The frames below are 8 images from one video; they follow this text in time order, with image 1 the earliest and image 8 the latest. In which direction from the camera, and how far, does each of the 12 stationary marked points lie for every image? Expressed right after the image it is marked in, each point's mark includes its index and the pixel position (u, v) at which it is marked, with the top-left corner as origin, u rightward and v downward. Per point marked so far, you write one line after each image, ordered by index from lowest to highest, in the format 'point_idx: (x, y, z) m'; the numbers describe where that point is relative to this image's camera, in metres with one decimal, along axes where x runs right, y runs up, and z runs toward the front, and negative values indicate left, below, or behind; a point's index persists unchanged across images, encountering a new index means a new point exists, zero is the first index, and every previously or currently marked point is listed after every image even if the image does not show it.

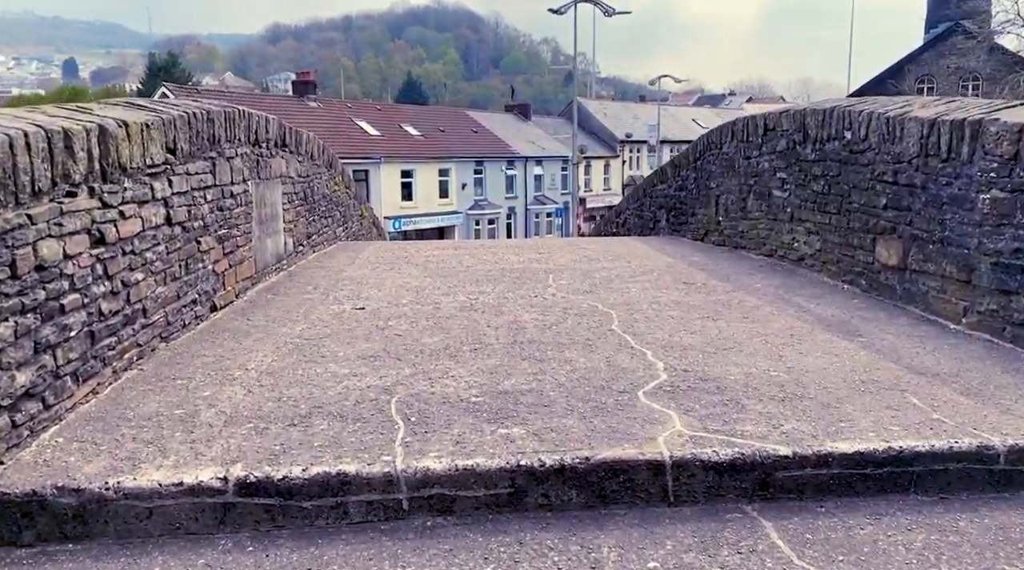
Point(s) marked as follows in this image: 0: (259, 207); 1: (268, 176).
0: (-1.7, +0.5, +5.9) m
1: (-1.7, +0.8, +6.2) m
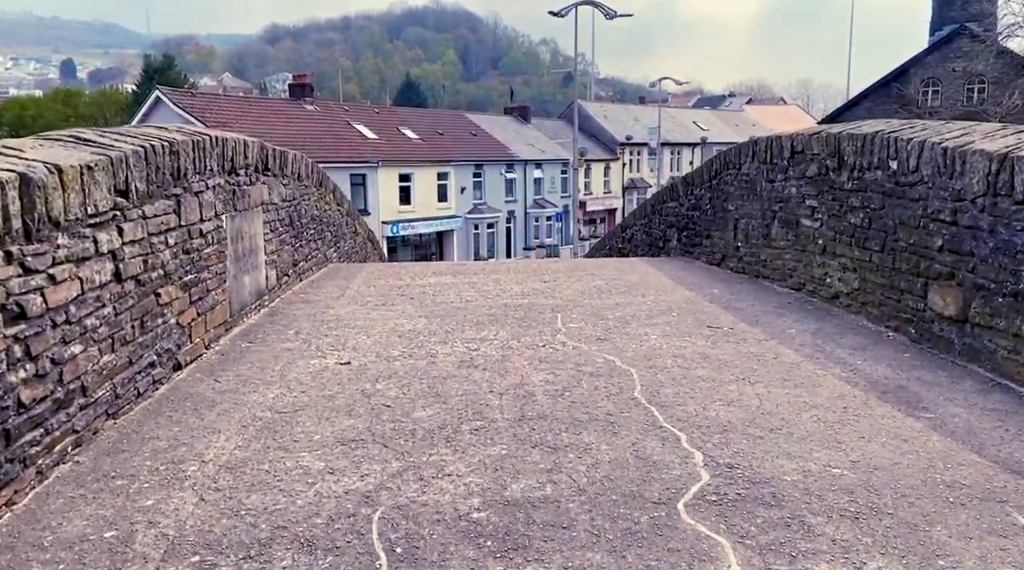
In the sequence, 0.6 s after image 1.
0: (-1.7, +0.3, +5.3) m
1: (-1.7, +0.5, +5.6) m
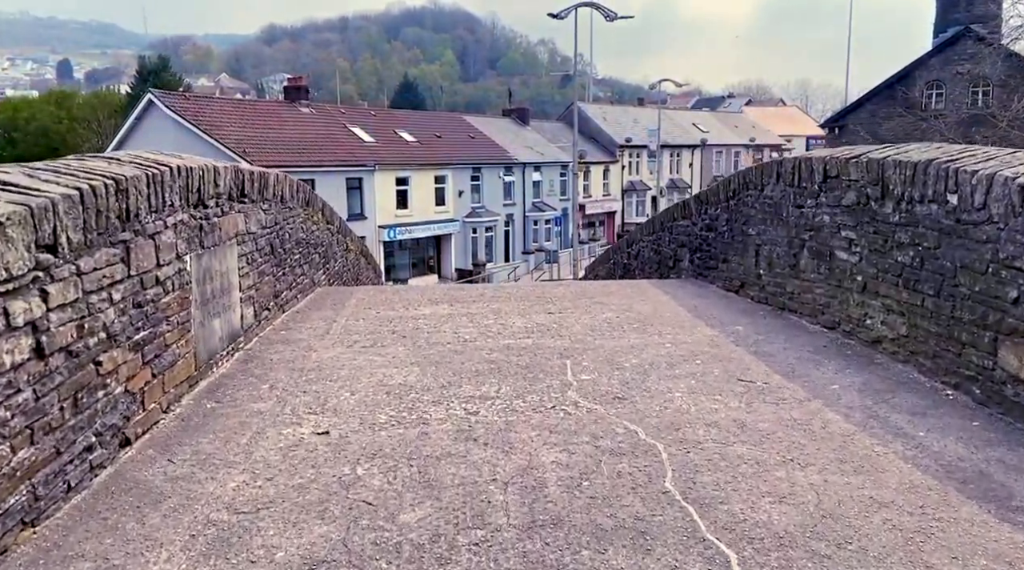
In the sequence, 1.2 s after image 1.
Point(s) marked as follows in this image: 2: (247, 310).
0: (-1.7, 0.0, +4.7) m
1: (-1.7, +0.3, +5.0) m
2: (-1.7, -0.2, +5.7) m
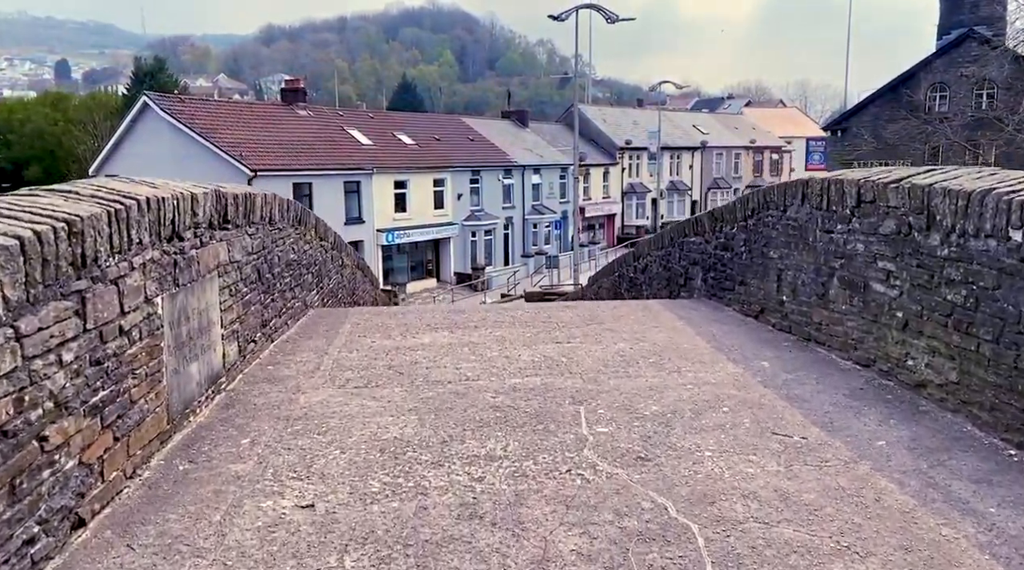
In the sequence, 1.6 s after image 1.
0: (-1.6, -0.2, +4.2) m
1: (-1.6, +0.1, +4.5) m
2: (-1.7, -0.4, +5.2) m
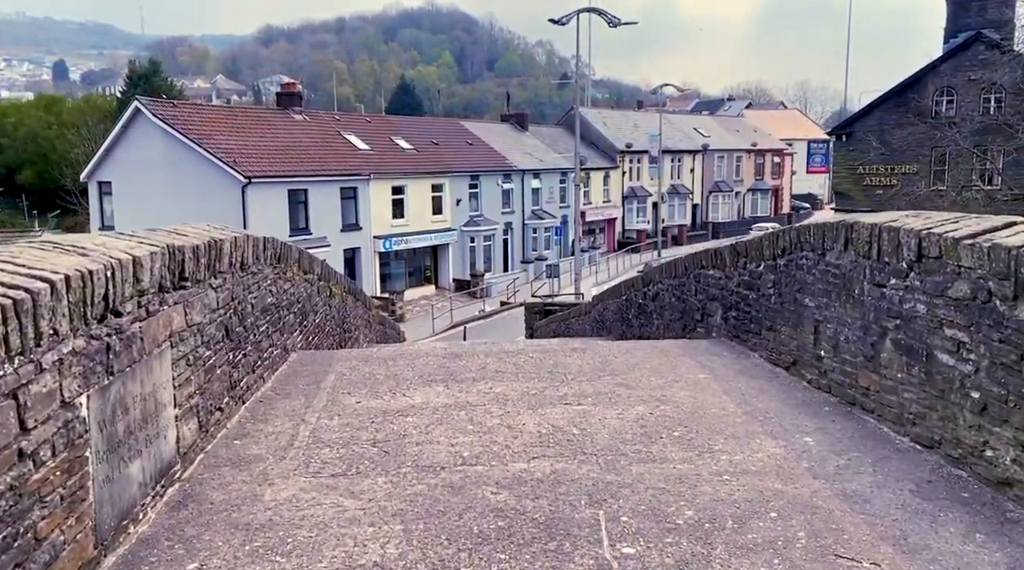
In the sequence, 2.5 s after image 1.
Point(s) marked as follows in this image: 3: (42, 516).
0: (-1.6, -0.5, +3.5) m
1: (-1.6, -0.3, +3.8) m
2: (-1.6, -0.7, +4.5) m
3: (-1.5, -0.8, +2.9) m
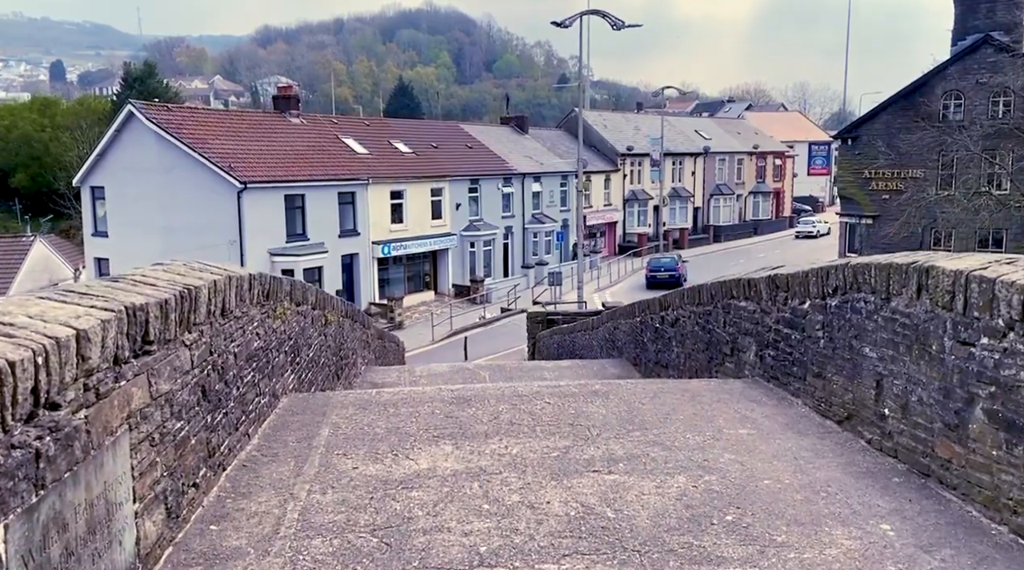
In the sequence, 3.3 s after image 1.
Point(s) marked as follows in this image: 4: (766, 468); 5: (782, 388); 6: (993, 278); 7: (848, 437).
0: (-1.5, -0.8, +2.8) m
1: (-1.5, -0.6, +3.1) m
2: (-1.5, -1.0, +3.7) m
3: (-1.4, -1.0, +2.2) m
4: (+1.4, -1.0, +5.0) m
5: (+2.0, -0.8, +6.7) m
6: (+2.2, +0.1, +4.0) m
7: (+2.1, -0.9, +5.5) m
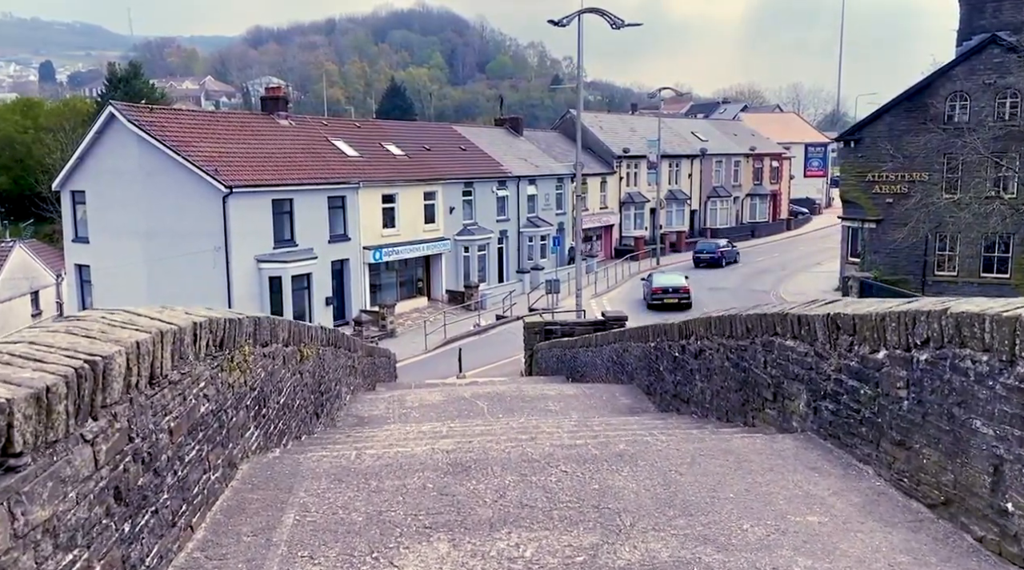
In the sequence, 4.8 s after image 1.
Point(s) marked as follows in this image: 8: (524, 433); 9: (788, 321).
0: (-1.4, -1.1, +1.6) m
1: (-1.4, -0.8, +1.9) m
2: (-1.5, -1.2, +2.6) m
3: (-1.3, -1.3, +1.0) m
4: (+1.5, -1.3, +3.8) m
5: (+2.1, -1.0, +5.5) m
6: (+2.3, -0.2, +2.9) m
7: (+2.1, -1.2, +4.3) m
8: (+0.1, -1.2, +7.2) m
9: (+2.0, -0.3, +6.3) m
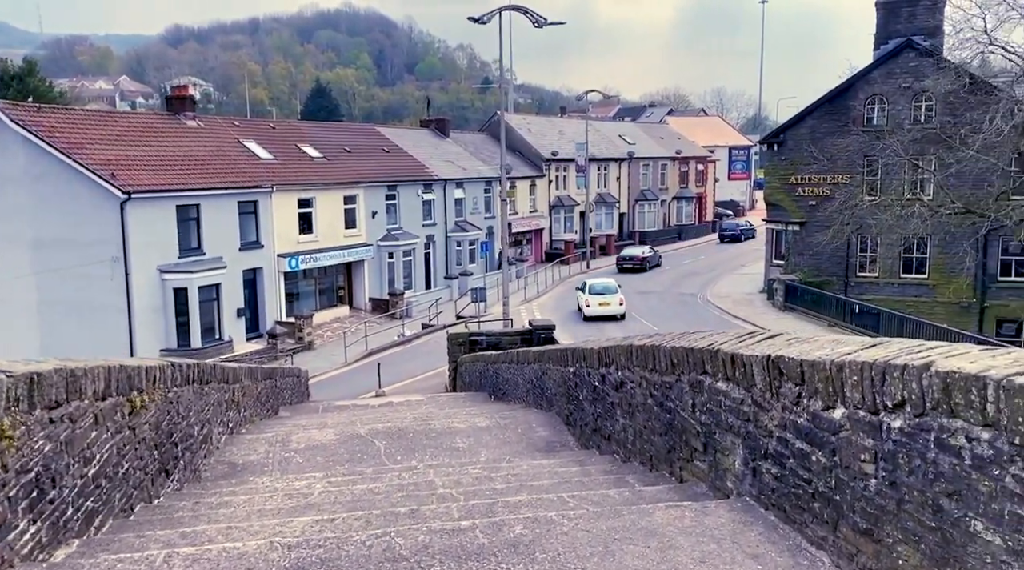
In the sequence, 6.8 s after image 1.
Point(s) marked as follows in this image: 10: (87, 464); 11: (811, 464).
0: (-1.8, -1.3, +0.2) m
1: (-1.8, -1.0, +0.5) m
2: (-1.9, -1.5, +1.2) m
3: (-1.6, -1.5, -0.4) m
4: (+0.9, -1.5, +2.7) m
5: (+1.4, -1.2, +4.4) m
6: (+1.8, -0.4, +1.8) m
7: (+1.6, -1.4, +3.2) m
8: (-0.7, -1.4, +5.9) m
9: (+1.2, -0.5, +5.2) m
10: (-2.5, -1.1, +5.1) m
11: (+1.4, -0.9, +4.3) m
